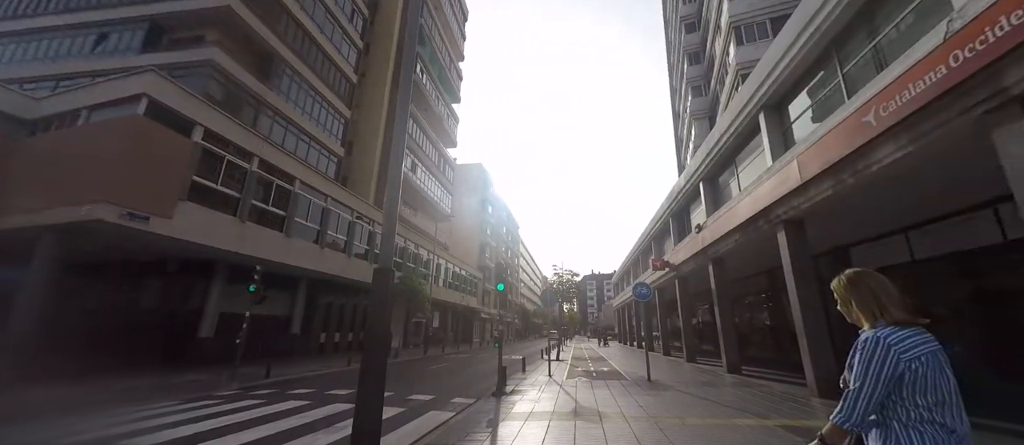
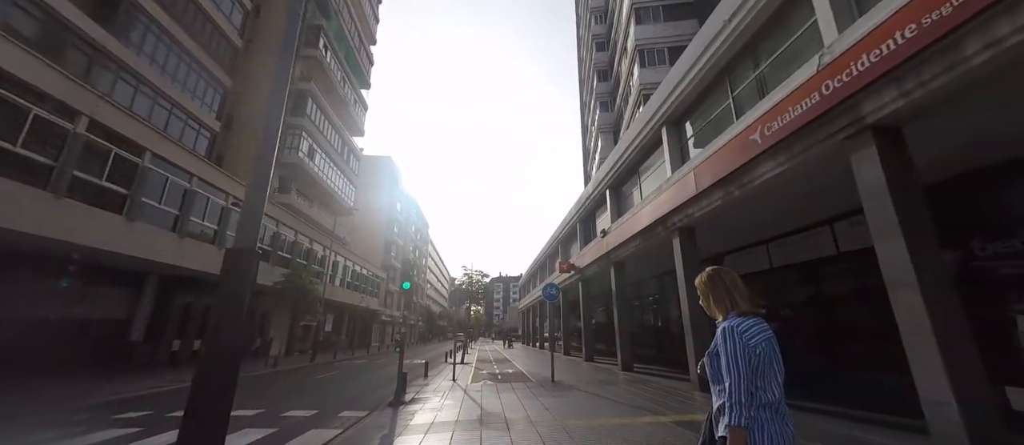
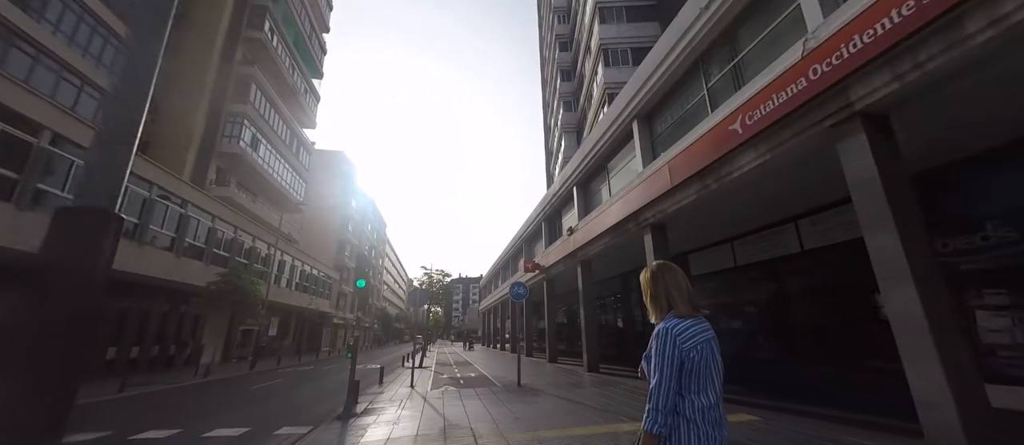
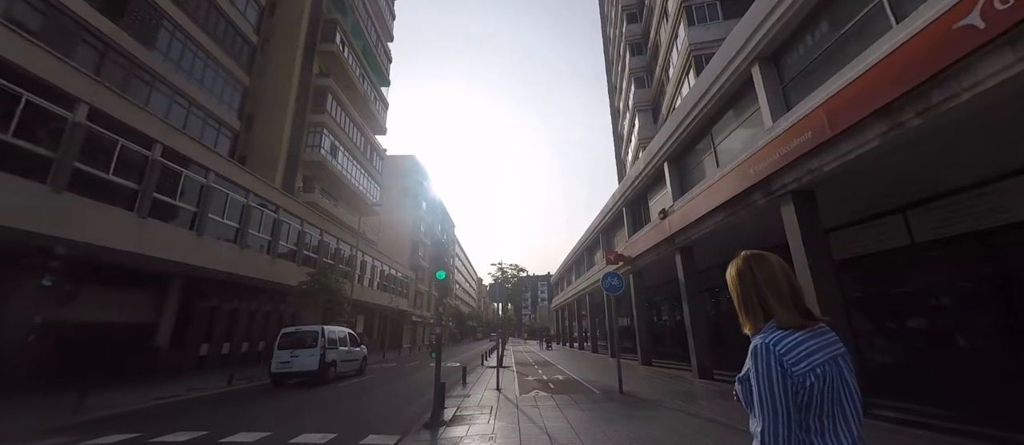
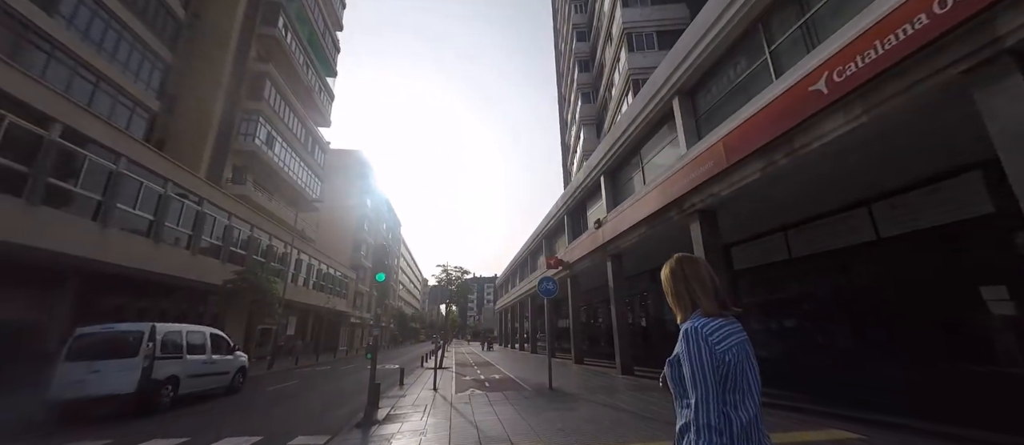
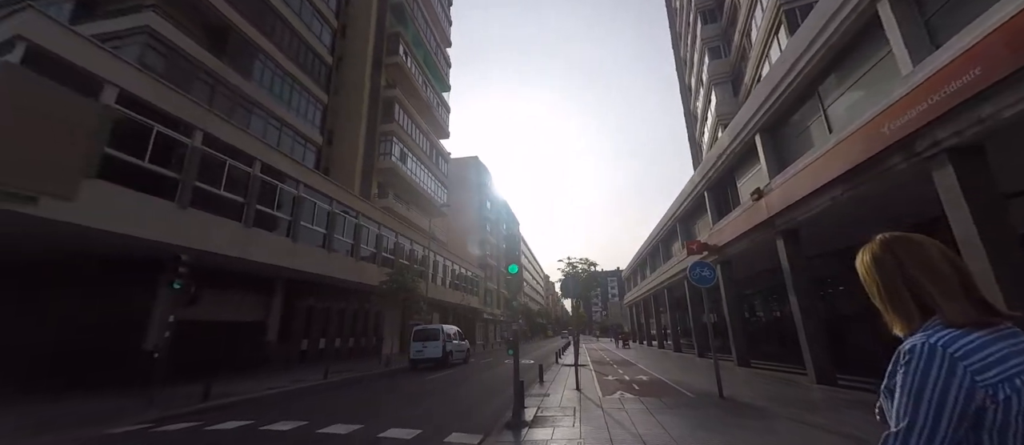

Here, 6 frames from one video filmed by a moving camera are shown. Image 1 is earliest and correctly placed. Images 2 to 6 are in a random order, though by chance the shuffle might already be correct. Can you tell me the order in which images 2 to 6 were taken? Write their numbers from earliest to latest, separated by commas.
2, 3, 5, 4, 6
